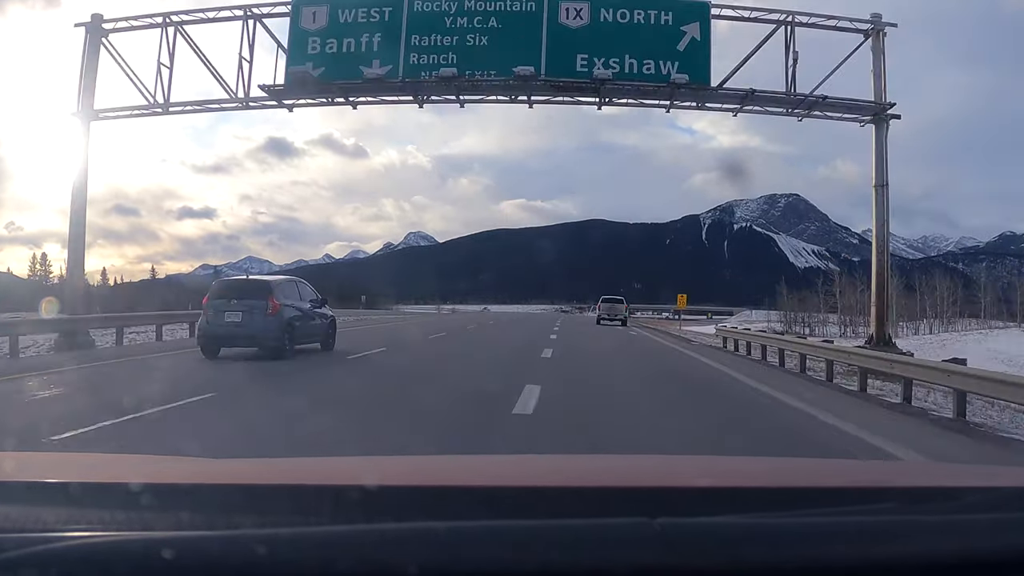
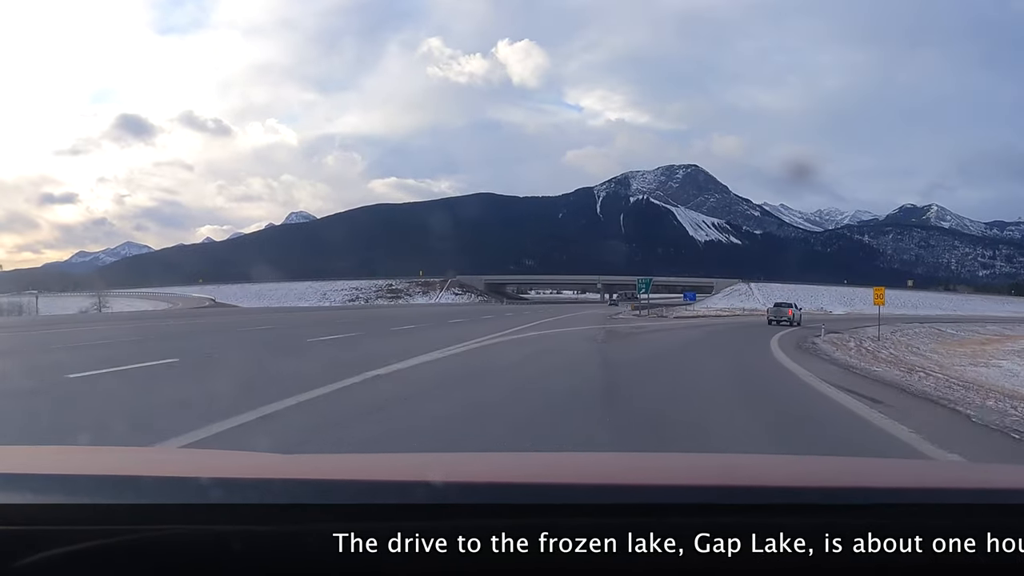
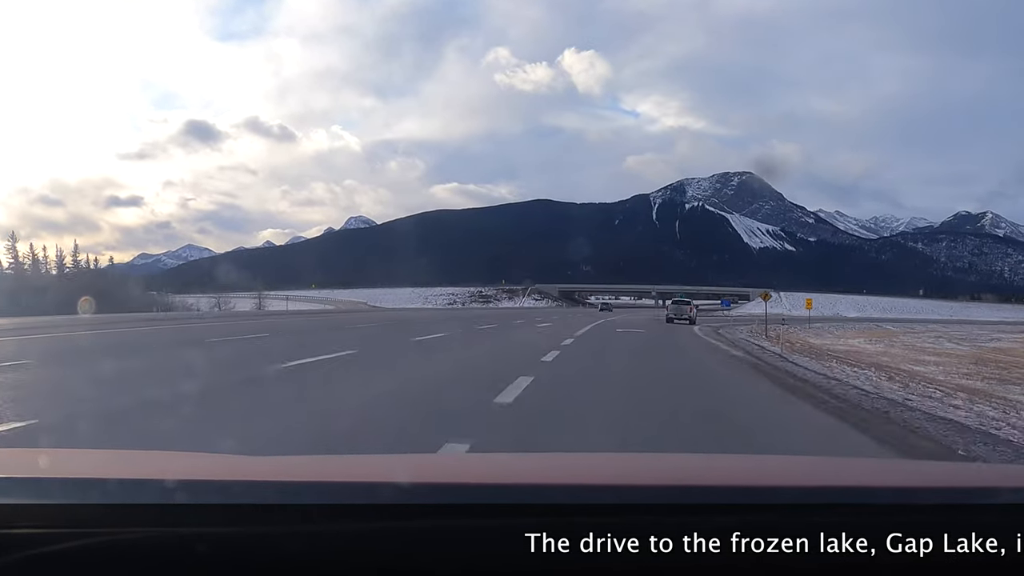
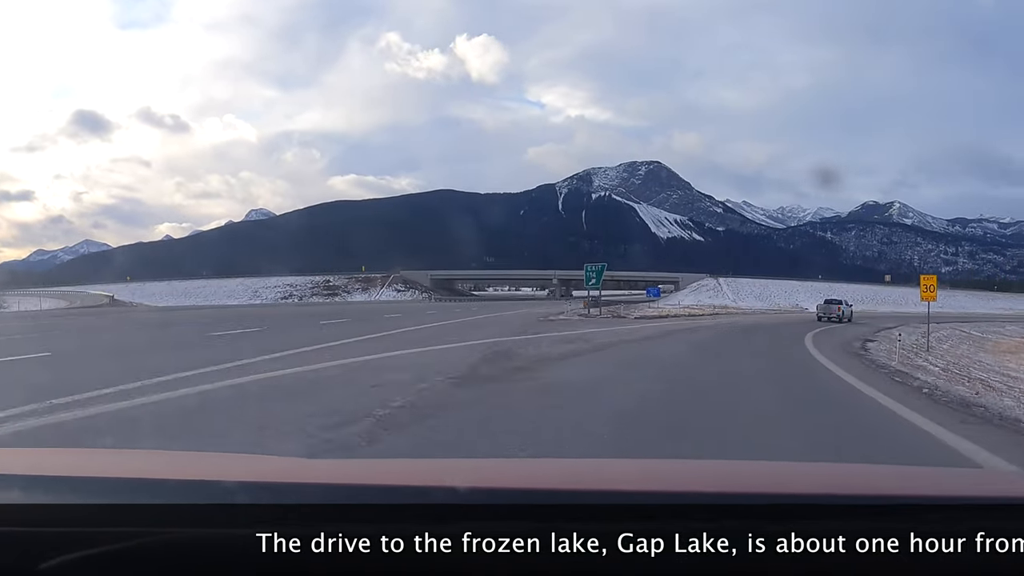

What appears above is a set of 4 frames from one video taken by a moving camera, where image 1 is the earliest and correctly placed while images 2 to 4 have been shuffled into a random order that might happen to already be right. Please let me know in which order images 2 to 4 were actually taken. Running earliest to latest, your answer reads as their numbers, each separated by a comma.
3, 2, 4
